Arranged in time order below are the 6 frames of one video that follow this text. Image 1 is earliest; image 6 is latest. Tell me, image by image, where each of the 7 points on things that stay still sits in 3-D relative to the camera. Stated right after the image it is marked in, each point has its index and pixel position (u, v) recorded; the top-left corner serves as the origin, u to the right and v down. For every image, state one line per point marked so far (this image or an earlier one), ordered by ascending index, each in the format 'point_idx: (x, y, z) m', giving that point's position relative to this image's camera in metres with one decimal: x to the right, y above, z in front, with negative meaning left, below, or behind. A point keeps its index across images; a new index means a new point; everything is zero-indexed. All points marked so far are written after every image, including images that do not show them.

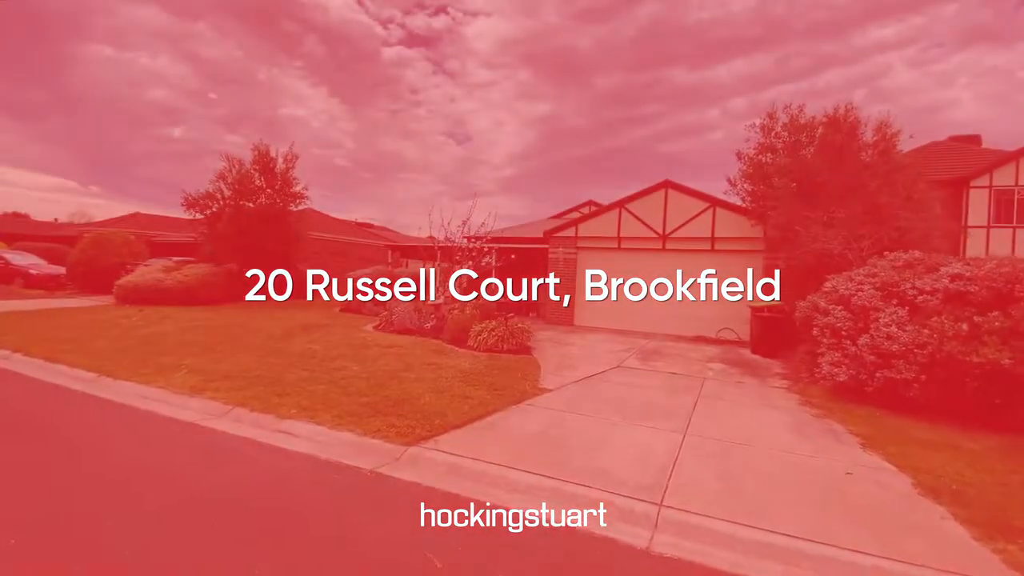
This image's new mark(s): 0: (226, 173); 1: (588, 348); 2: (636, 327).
0: (-9.7, +3.9, +16.9) m
1: (+1.5, -1.2, +9.8) m
2: (+3.2, -1.0, +13.2) m
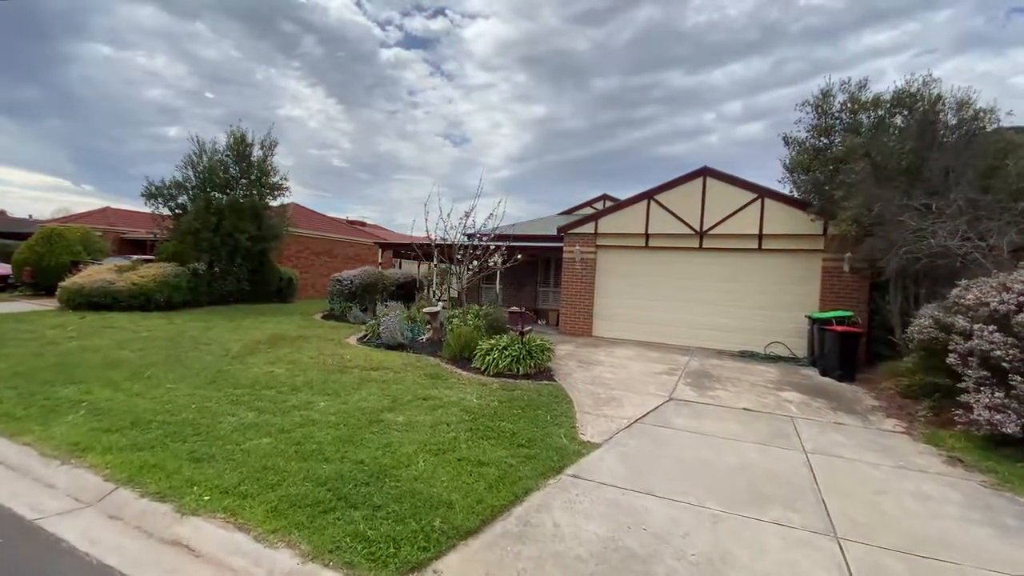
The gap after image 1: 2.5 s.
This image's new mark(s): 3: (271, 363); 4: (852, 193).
0: (-9.4, +3.8, +15.0) m
1: (+1.7, -1.3, +7.9) m
2: (+3.4, -1.1, +11.3) m
3: (-3.3, -1.0, +7.0) m
4: (+5.6, +1.6, +8.4) m
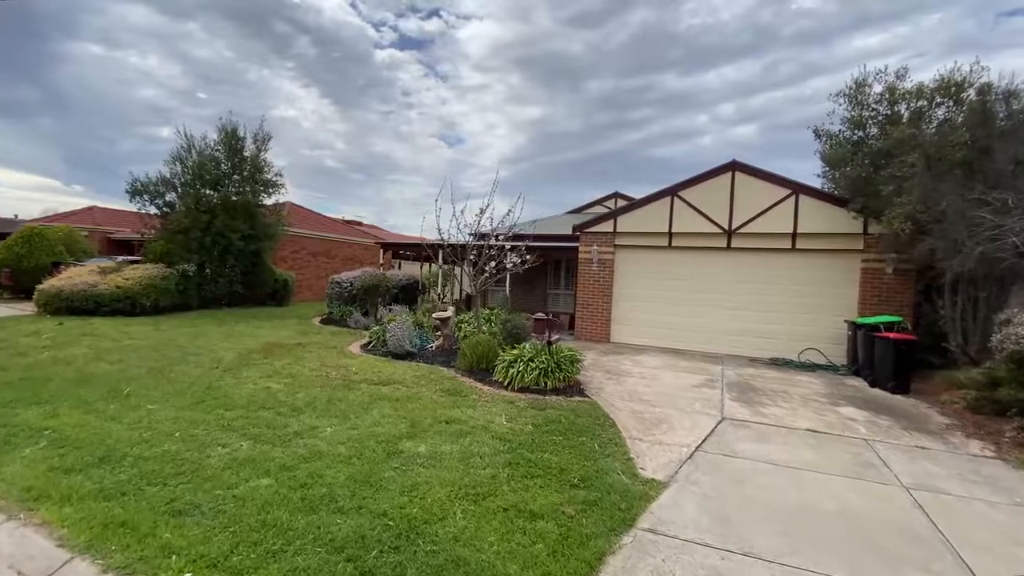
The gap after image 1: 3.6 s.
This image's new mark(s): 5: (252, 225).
0: (-9.2, +3.7, +14.1) m
1: (+2.1, -1.3, +7.2) m
2: (+3.7, -1.1, +10.6) m
3: (-3.0, -1.1, +6.2) m
4: (+5.9, +1.5, +7.7) m
5: (-7.7, +1.9, +14.9) m
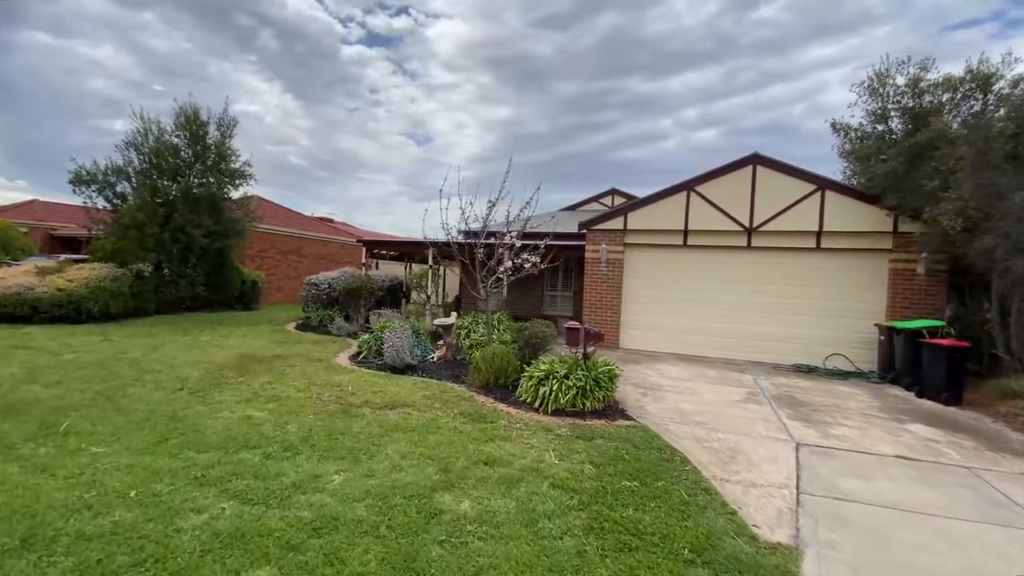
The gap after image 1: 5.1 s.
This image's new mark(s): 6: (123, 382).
0: (-9.3, +3.7, +12.6) m
1: (+2.3, -1.4, +6.3) m
2: (+3.8, -1.2, +9.9) m
3: (-2.7, -1.1, +5.1) m
4: (+6.2, +1.5, +7.1) m
5: (-7.9, +1.8, +13.5) m
6: (-4.4, -1.1, +5.7) m
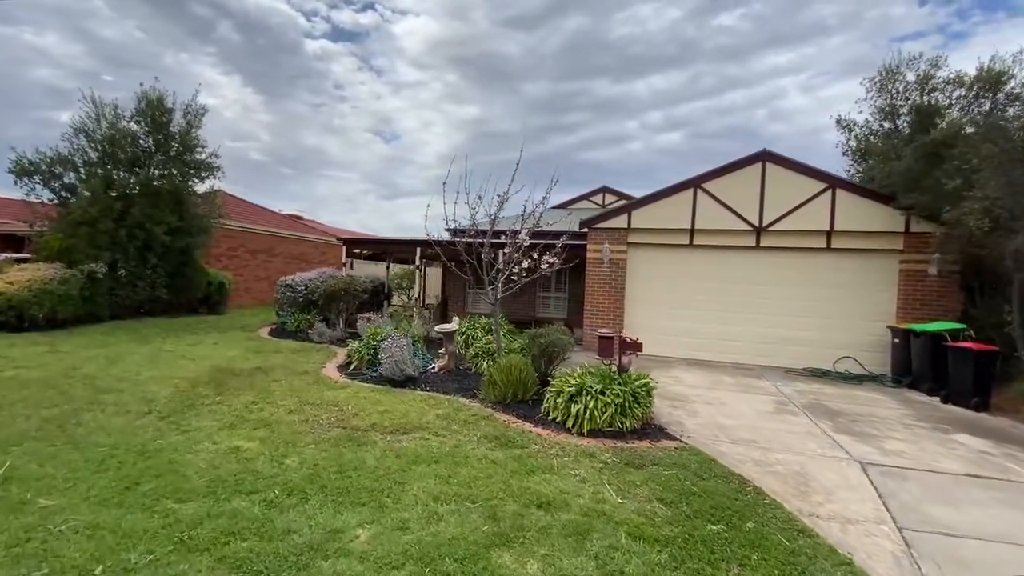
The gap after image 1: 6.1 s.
0: (-9.5, +3.6, +11.4) m
1: (+2.5, -1.4, +5.9) m
2: (+3.7, -1.2, +9.5) m
3: (-2.4, -1.2, +4.3) m
4: (+6.3, +1.5, +6.9) m
5: (-8.2, +1.8, +12.4) m
6: (-4.2, -1.1, +4.9) m
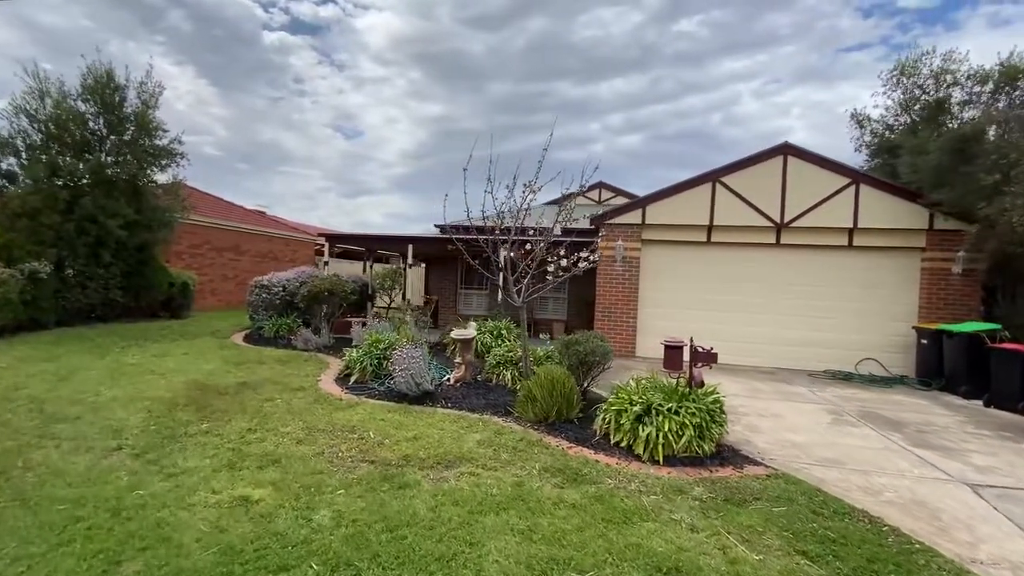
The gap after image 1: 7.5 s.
0: (-9.5, +3.5, +10.0) m
1: (+2.9, -1.4, +5.3) m
2: (+3.8, -1.2, +9.0) m
3: (-1.9, -1.2, +3.4) m
4: (+6.6, +1.5, +6.6) m
5: (-8.2, +1.7, +11.1) m
6: (-3.7, -1.2, +3.8) m
